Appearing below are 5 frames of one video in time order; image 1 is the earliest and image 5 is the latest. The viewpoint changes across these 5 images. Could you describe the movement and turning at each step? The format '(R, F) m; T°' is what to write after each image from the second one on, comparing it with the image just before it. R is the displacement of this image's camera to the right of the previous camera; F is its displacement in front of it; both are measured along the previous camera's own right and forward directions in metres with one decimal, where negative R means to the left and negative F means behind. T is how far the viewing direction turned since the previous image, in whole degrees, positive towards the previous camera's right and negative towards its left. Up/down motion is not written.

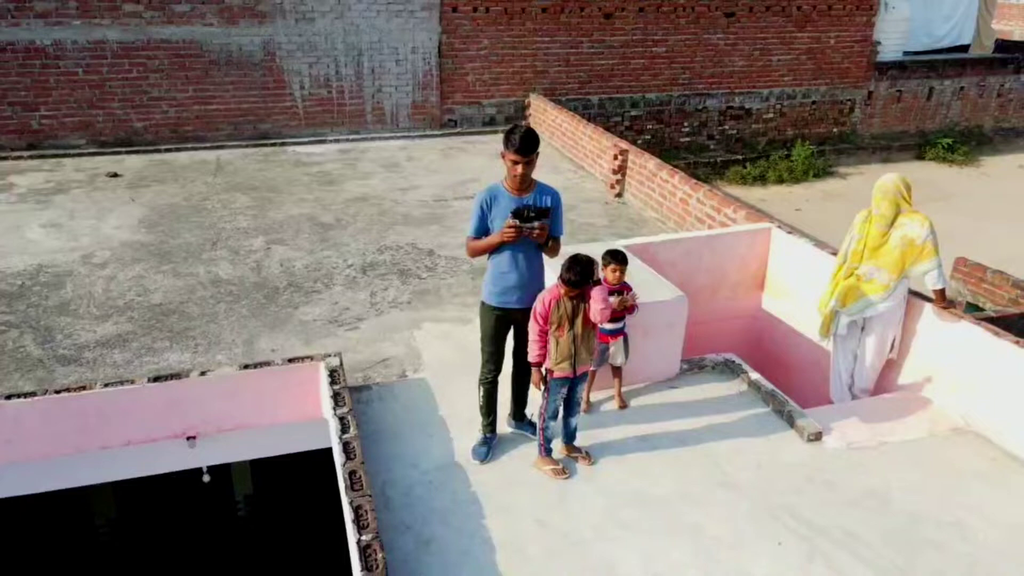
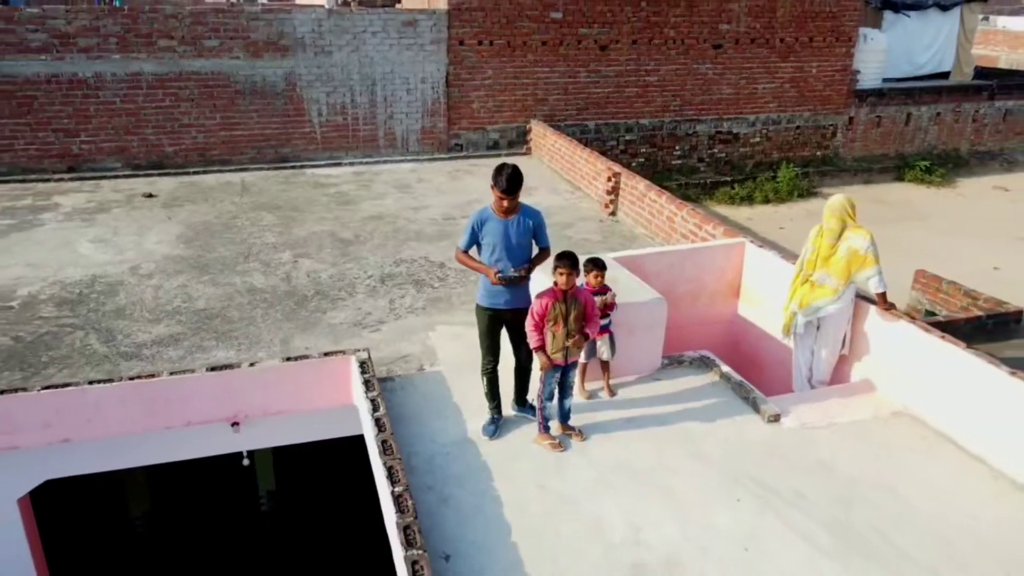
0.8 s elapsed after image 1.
(0.0, -0.6) m; 0°
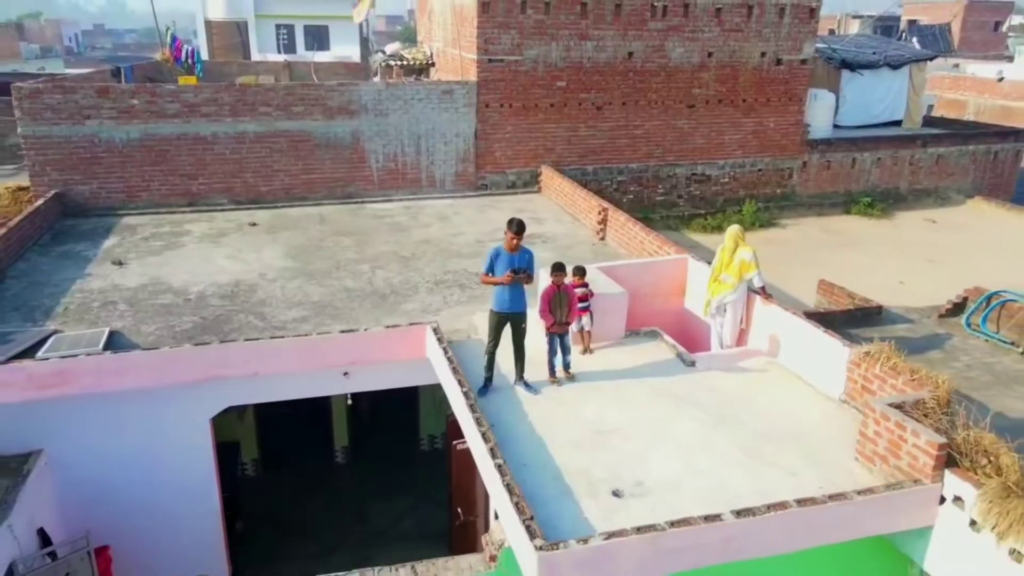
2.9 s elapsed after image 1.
(0.0, -2.5) m; -1°
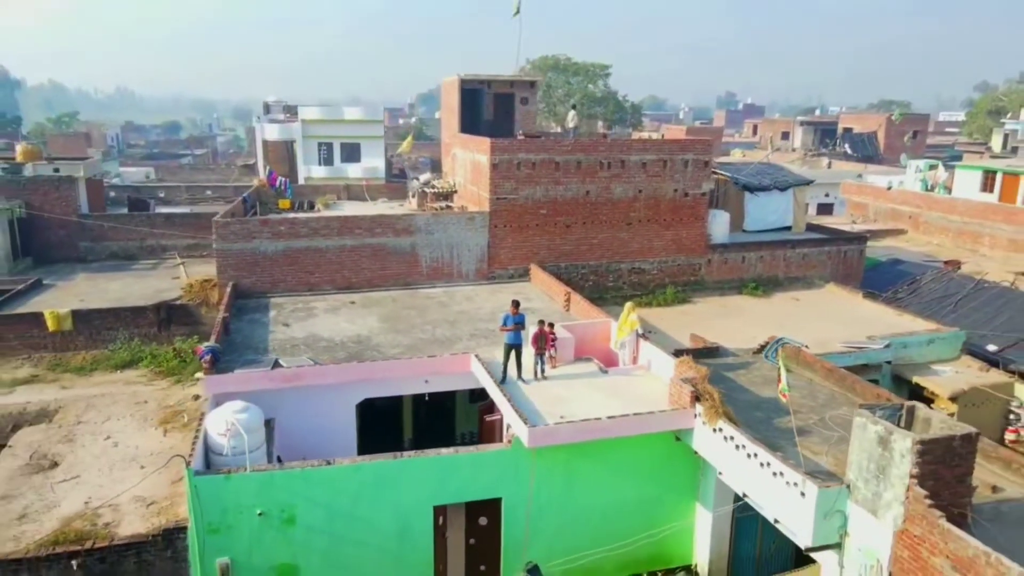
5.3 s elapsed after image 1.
(-0.2, -6.4) m; +1°
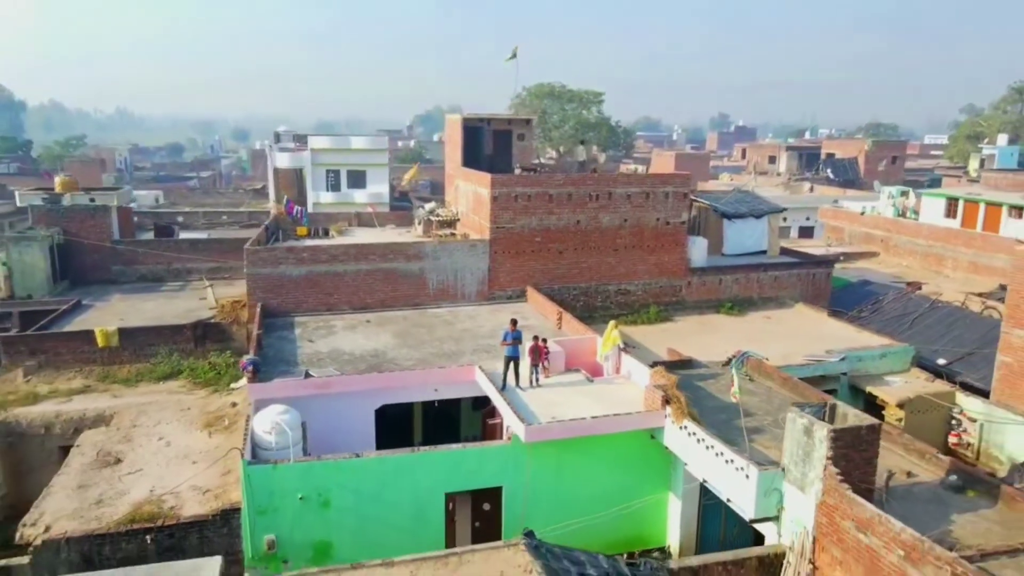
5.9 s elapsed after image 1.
(0.0, -2.0) m; 0°
